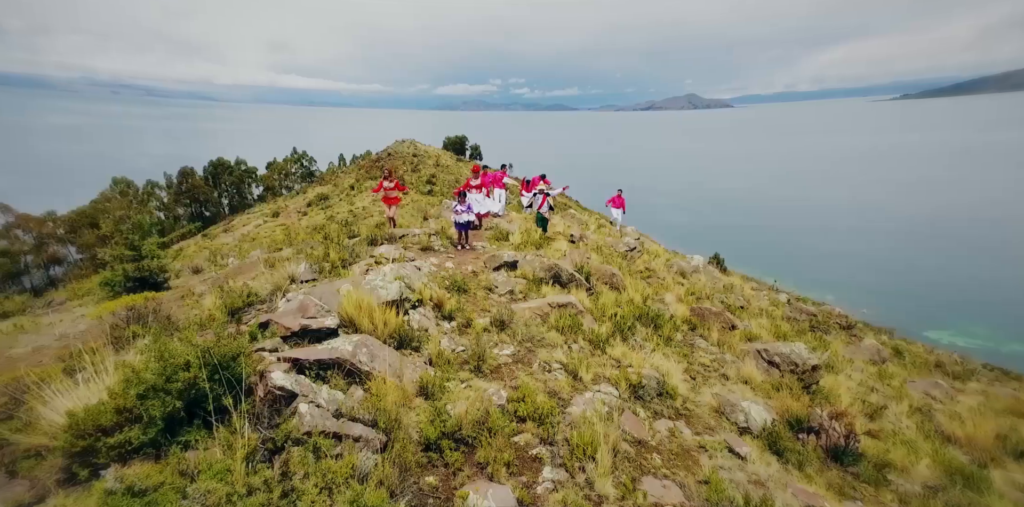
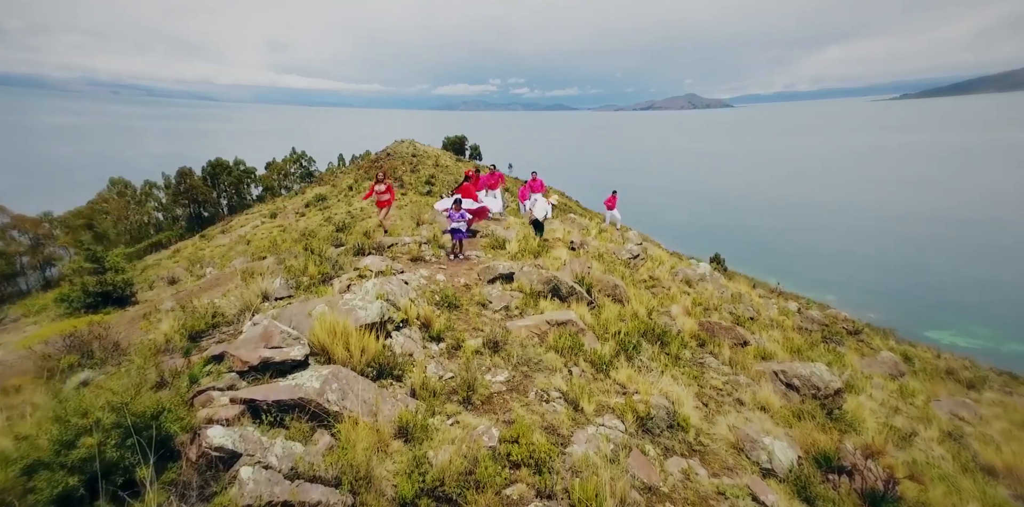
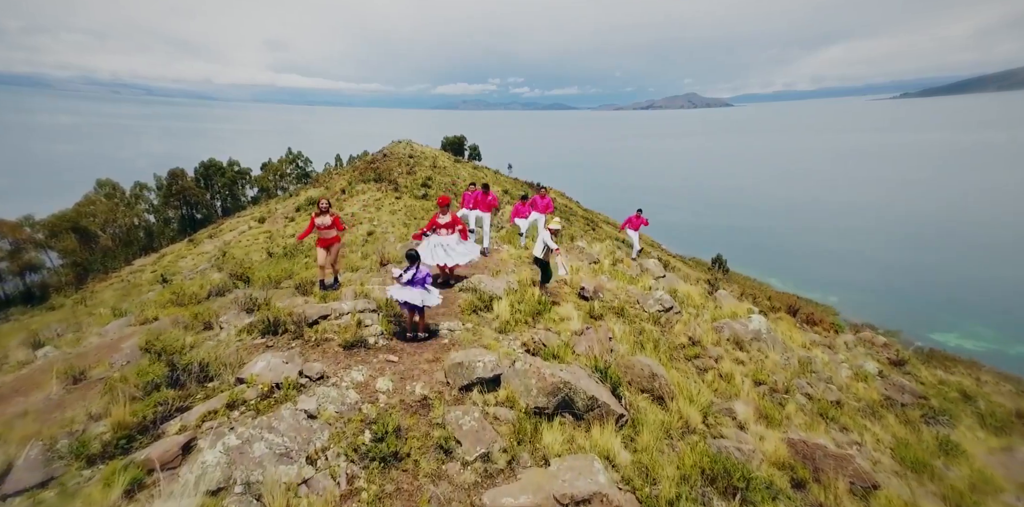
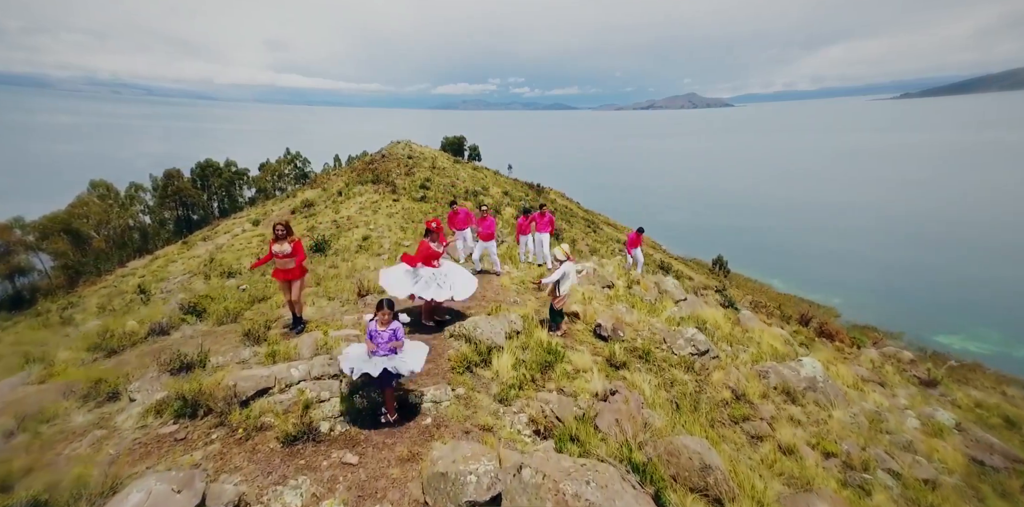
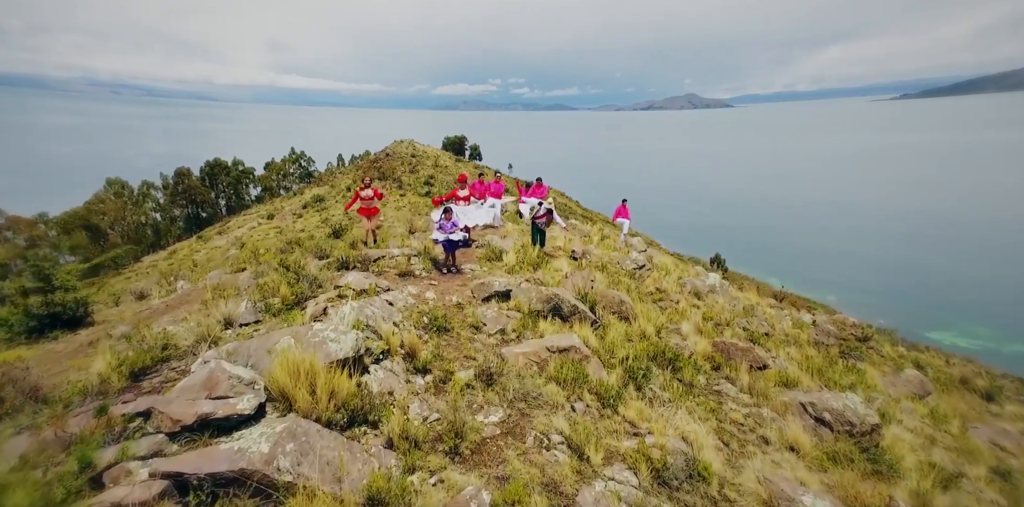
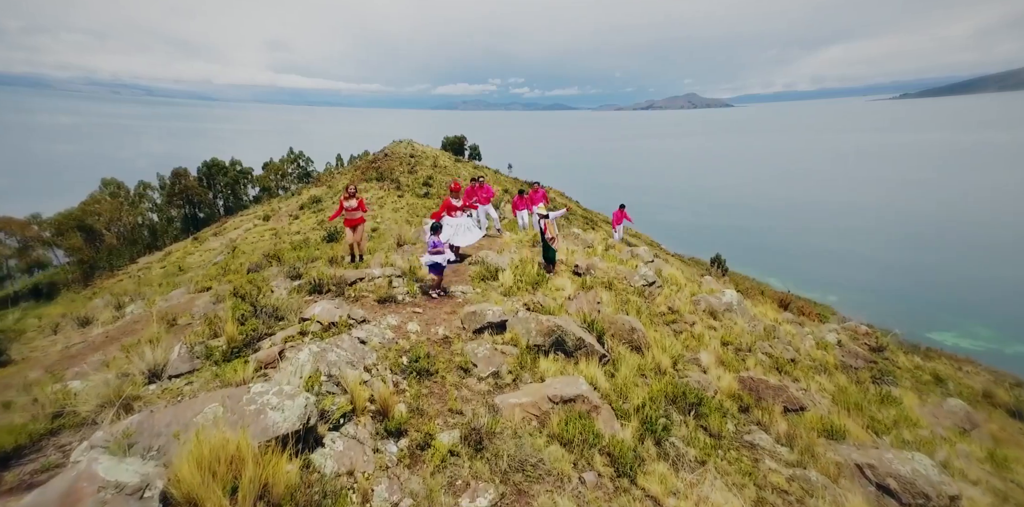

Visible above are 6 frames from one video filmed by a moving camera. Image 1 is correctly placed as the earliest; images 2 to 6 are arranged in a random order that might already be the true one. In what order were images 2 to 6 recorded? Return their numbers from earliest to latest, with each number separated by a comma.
2, 5, 6, 3, 4
